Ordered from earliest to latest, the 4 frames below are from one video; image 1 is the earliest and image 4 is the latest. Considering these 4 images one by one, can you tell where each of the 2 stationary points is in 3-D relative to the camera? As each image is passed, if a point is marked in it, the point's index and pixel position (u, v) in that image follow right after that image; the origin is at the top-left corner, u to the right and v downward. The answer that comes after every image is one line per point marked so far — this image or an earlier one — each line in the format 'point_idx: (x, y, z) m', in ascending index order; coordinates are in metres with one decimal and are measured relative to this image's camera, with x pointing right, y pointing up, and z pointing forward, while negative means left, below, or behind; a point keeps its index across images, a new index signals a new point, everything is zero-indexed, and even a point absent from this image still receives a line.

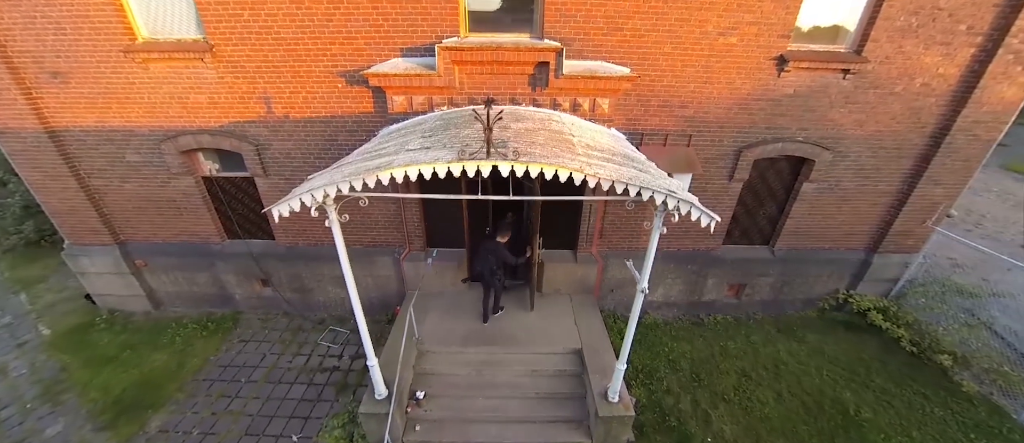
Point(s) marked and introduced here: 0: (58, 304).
0: (-8.0, -1.5, +6.0) m
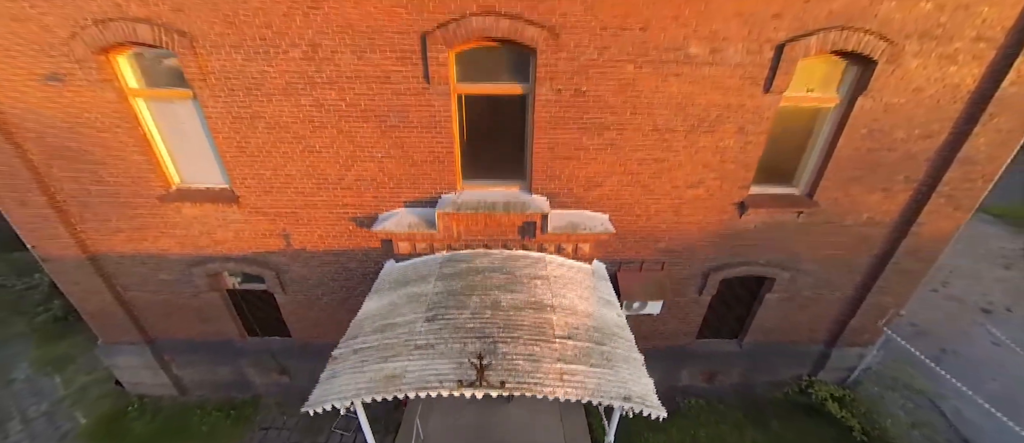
0: (-8.1, -3.2, +6.5) m
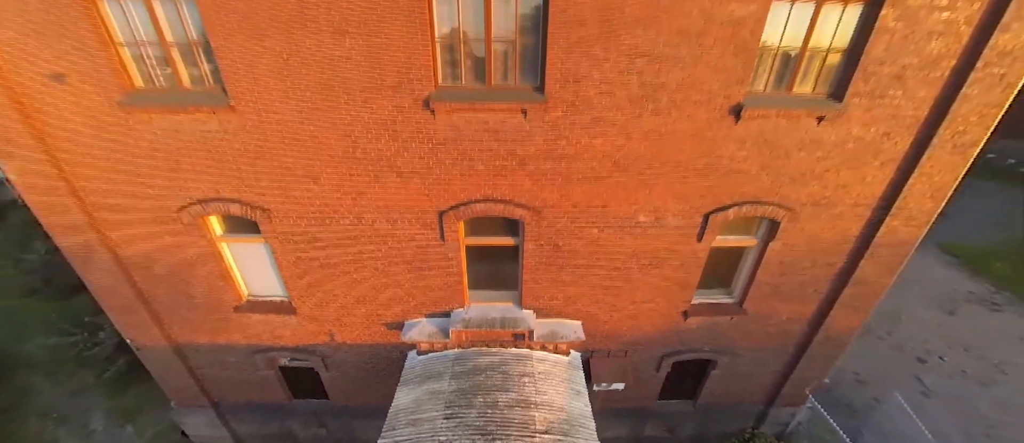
0: (-8.2, -5.0, +7.9) m
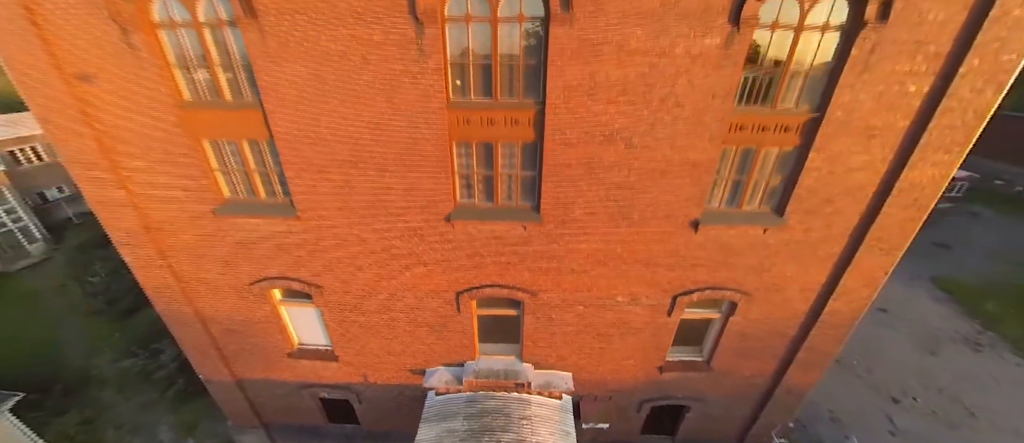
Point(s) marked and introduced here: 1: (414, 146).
0: (-8.1, -6.3, +9.4) m
1: (-1.5, +1.1, +5.0) m
